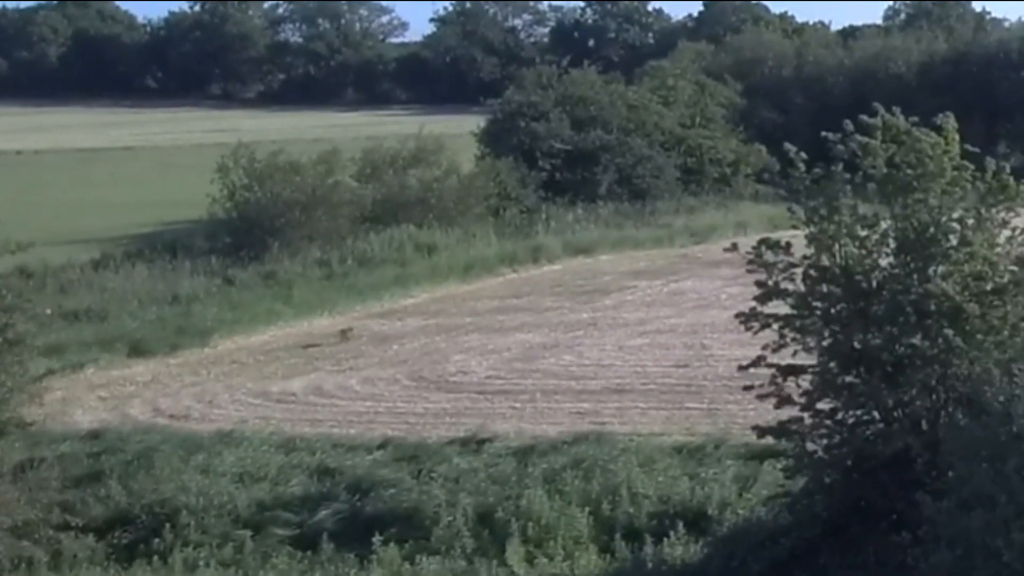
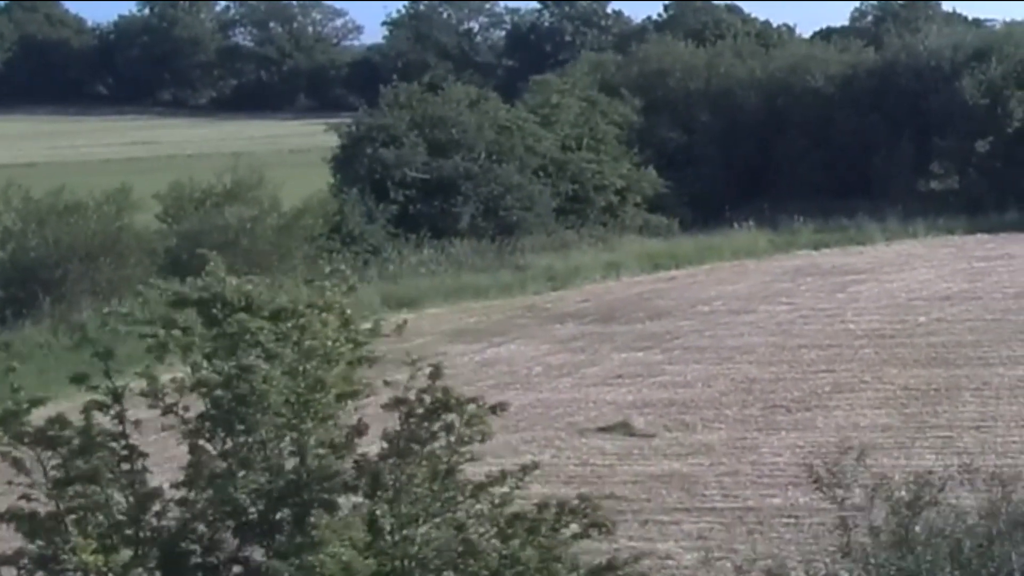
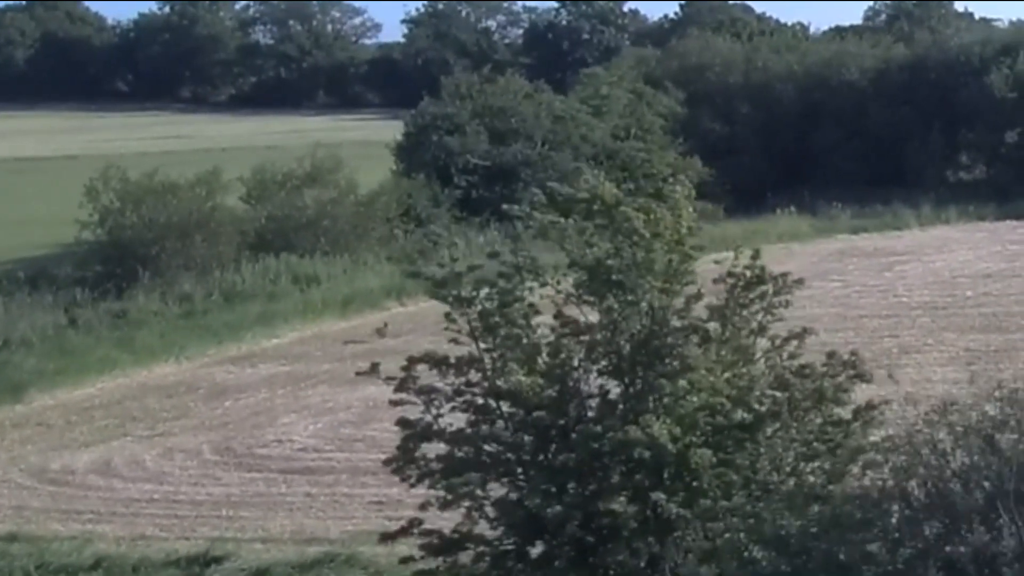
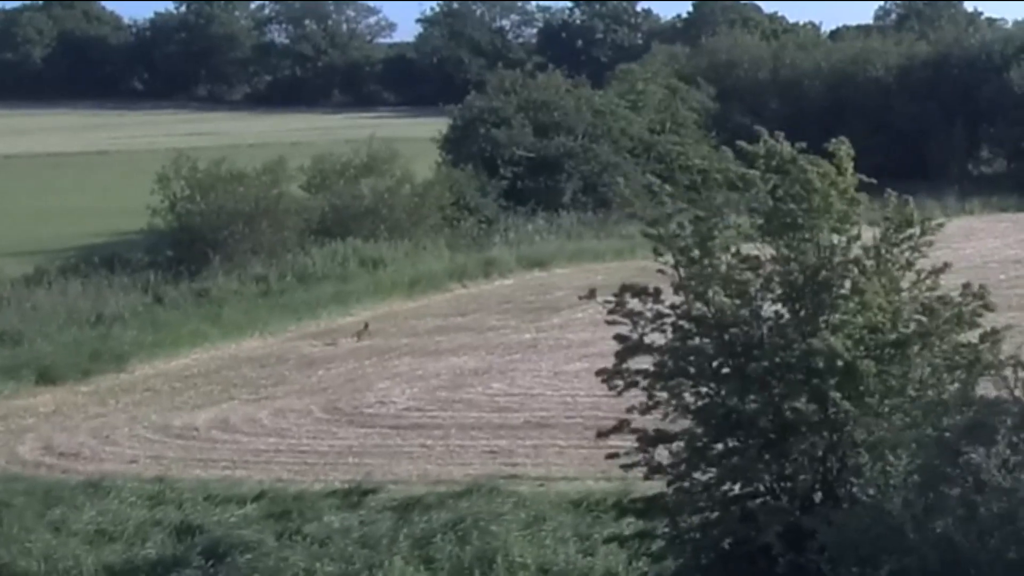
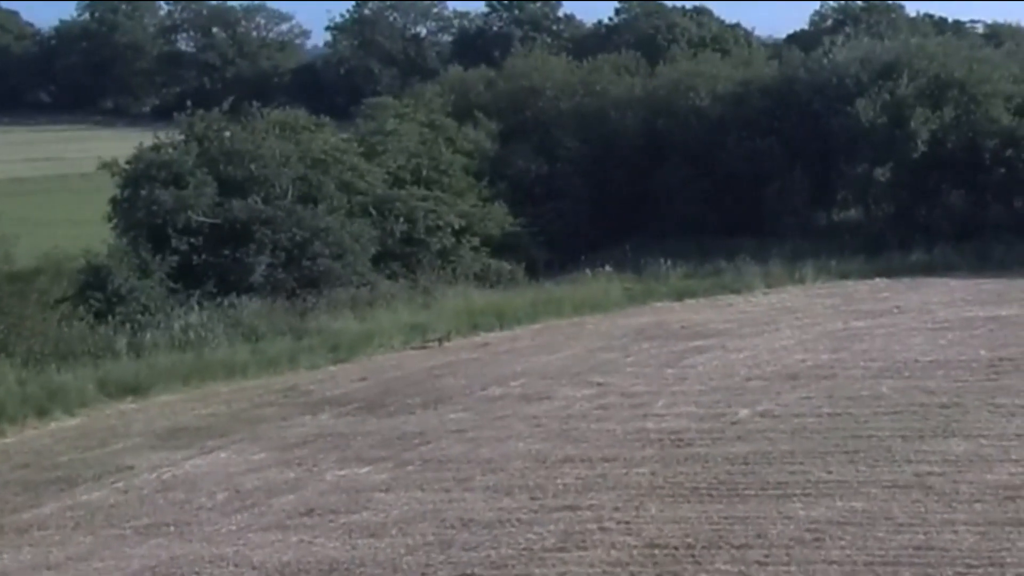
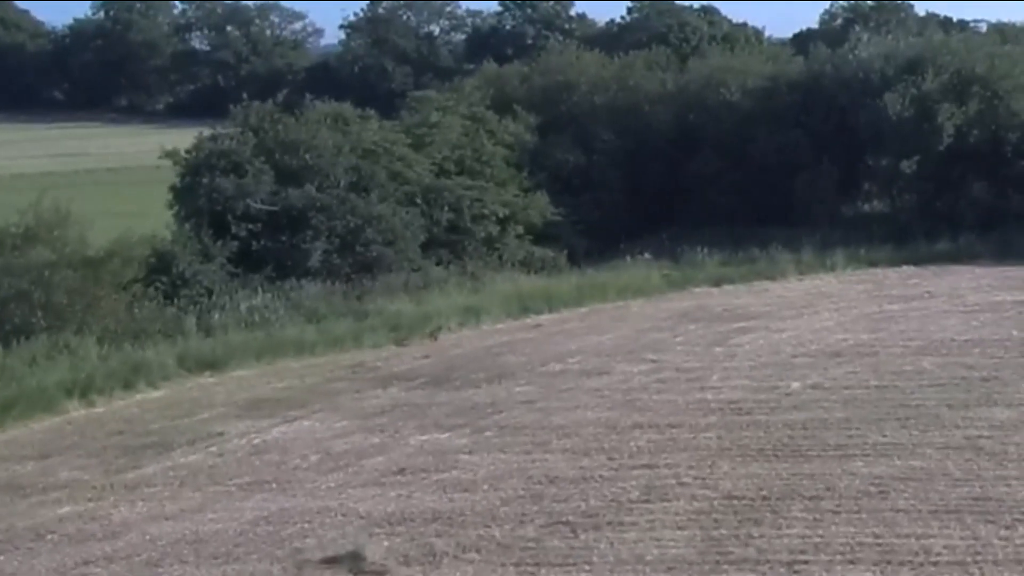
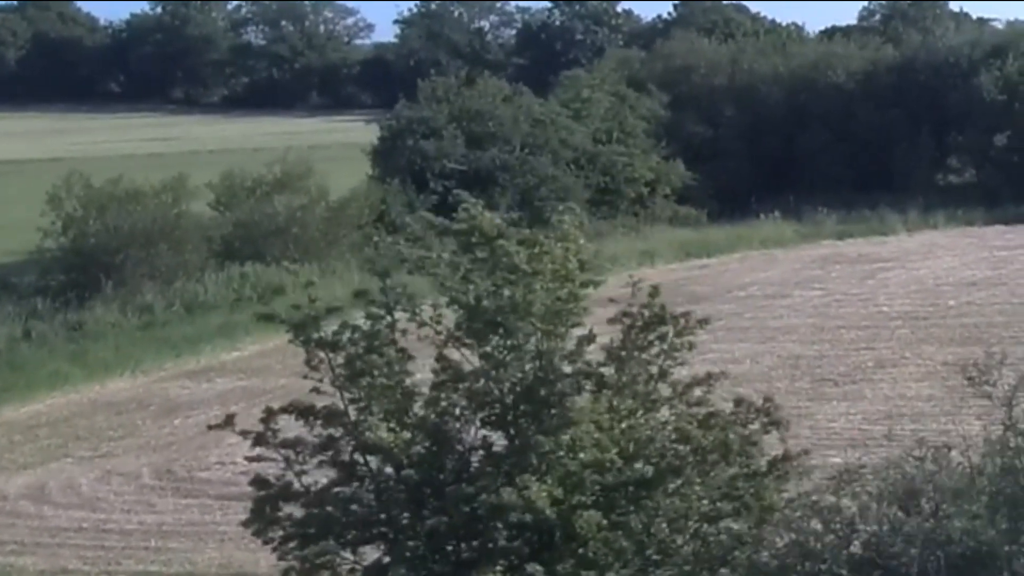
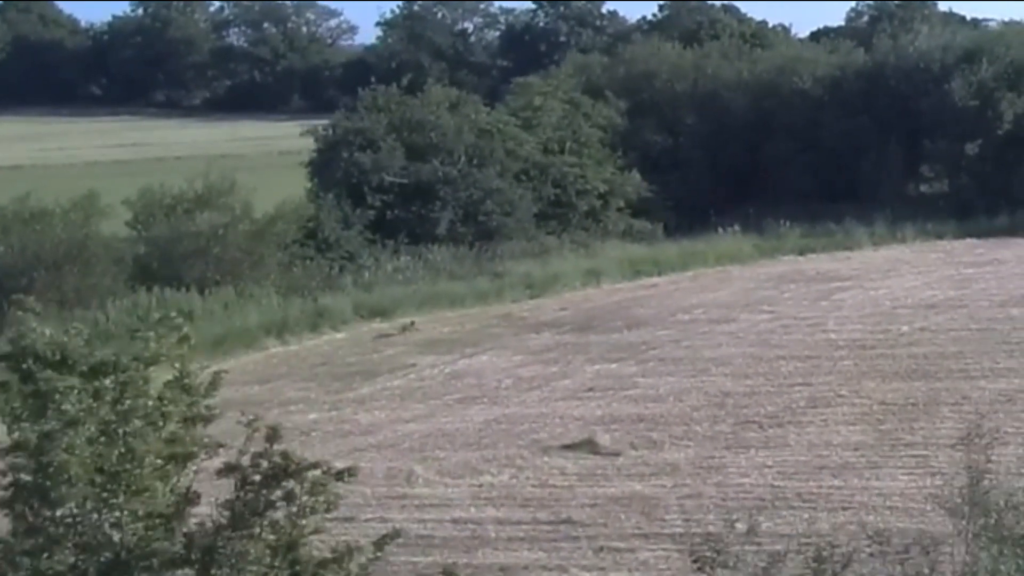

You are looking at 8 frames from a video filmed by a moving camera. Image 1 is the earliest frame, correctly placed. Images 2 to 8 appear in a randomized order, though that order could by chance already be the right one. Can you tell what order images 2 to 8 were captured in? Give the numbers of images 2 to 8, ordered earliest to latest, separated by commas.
4, 3, 7, 2, 8, 6, 5
